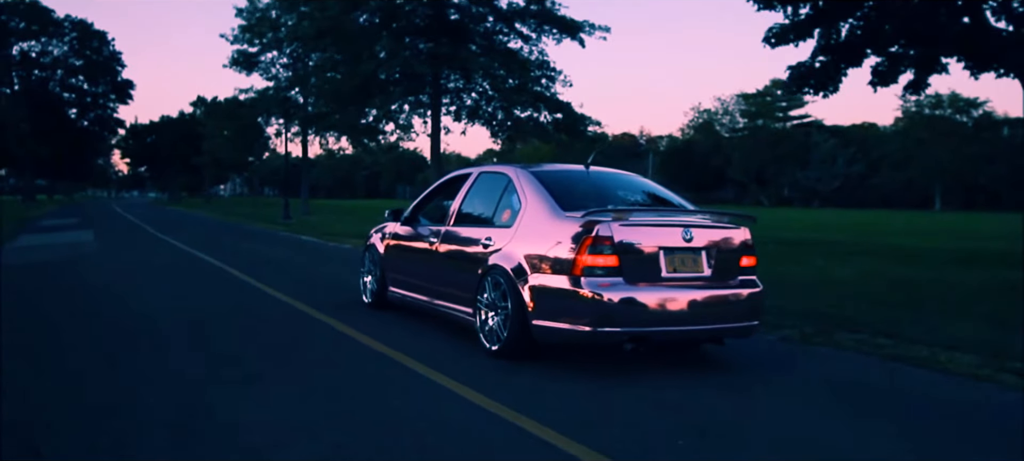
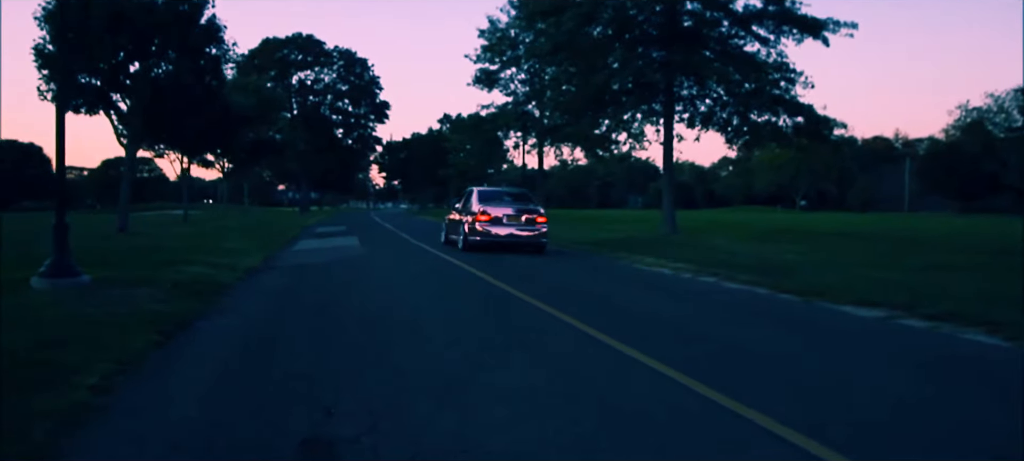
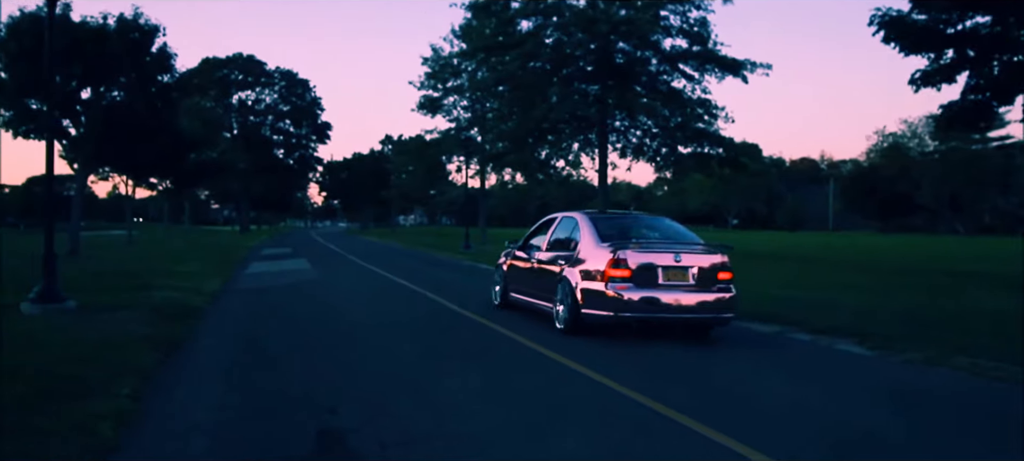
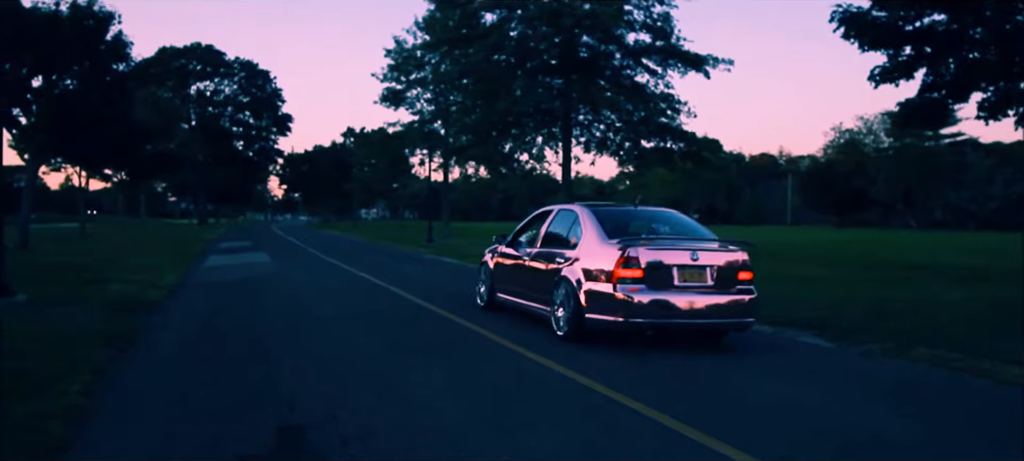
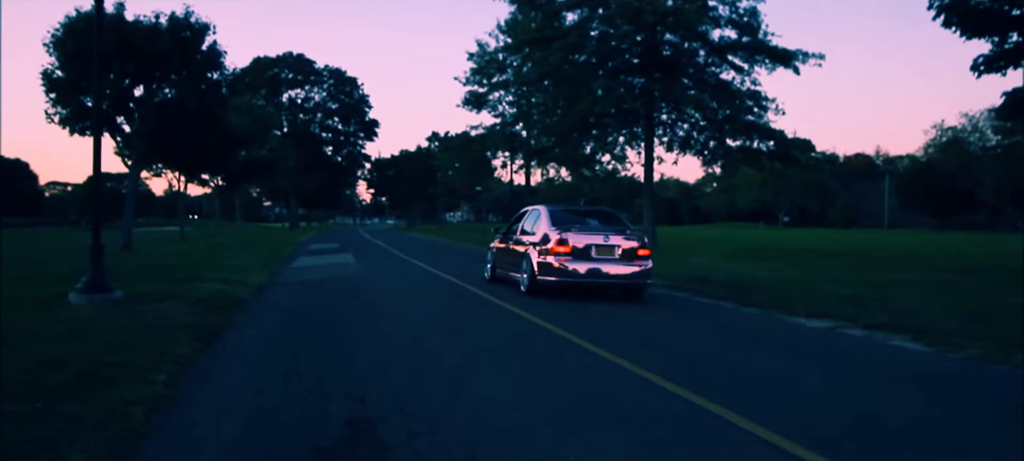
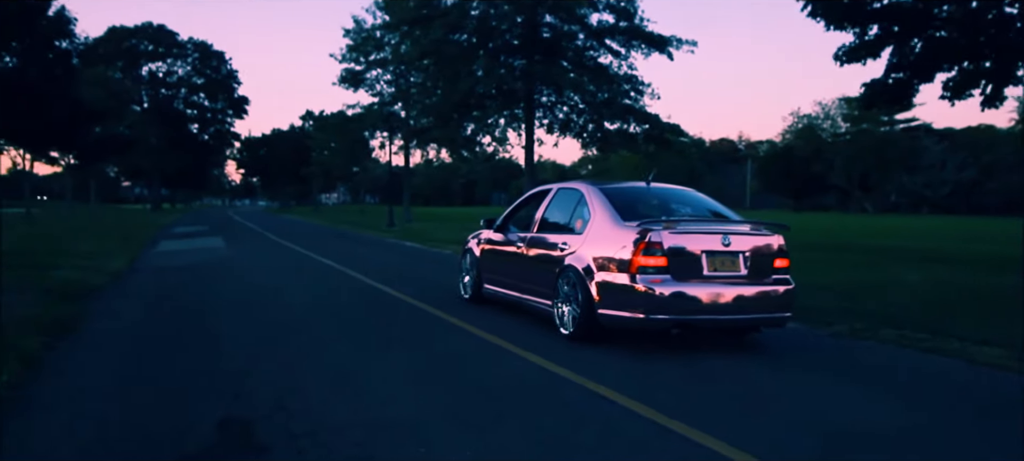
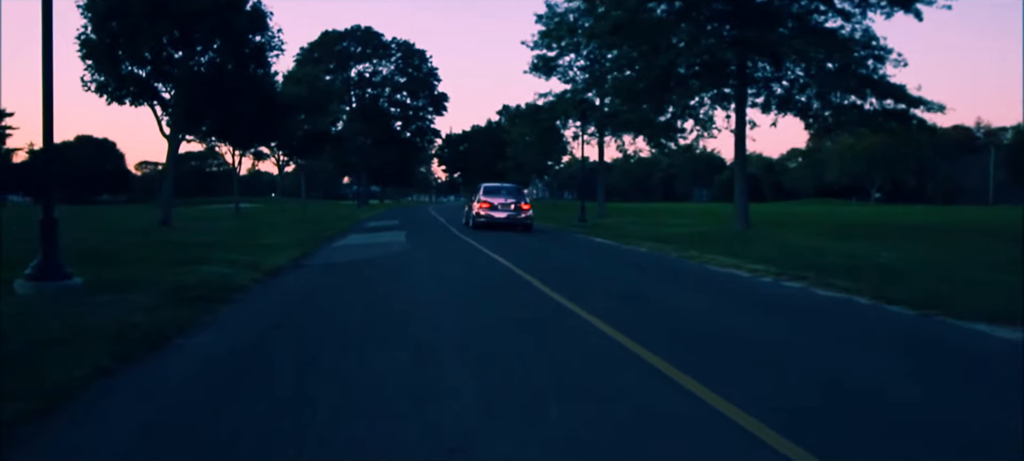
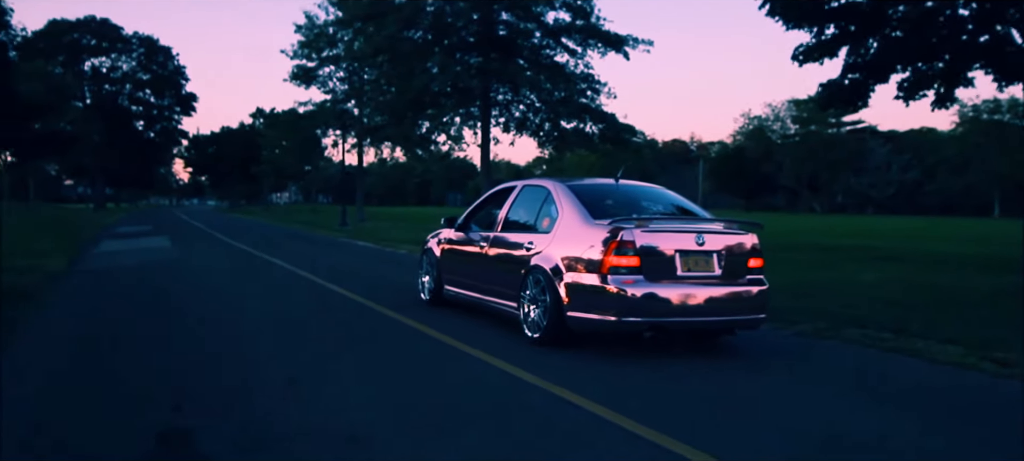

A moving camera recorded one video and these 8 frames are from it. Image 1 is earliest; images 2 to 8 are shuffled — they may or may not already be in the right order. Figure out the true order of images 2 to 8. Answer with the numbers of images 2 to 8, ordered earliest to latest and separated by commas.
8, 6, 4, 3, 5, 2, 7
